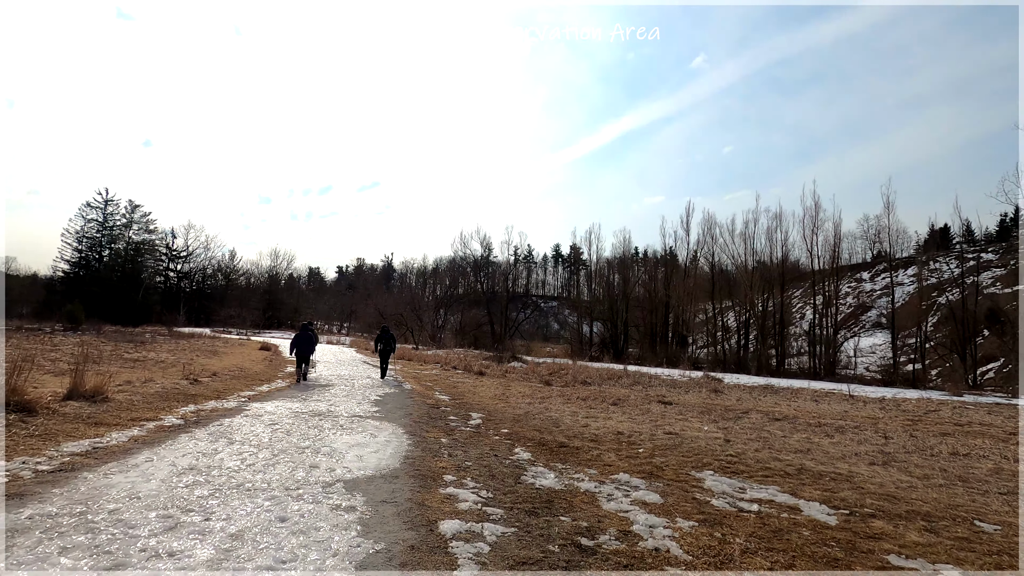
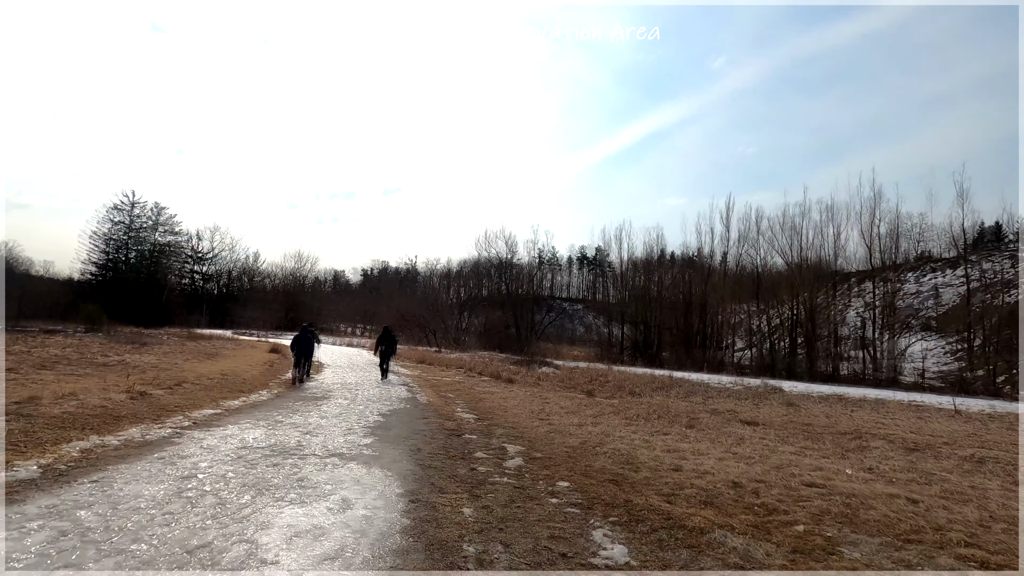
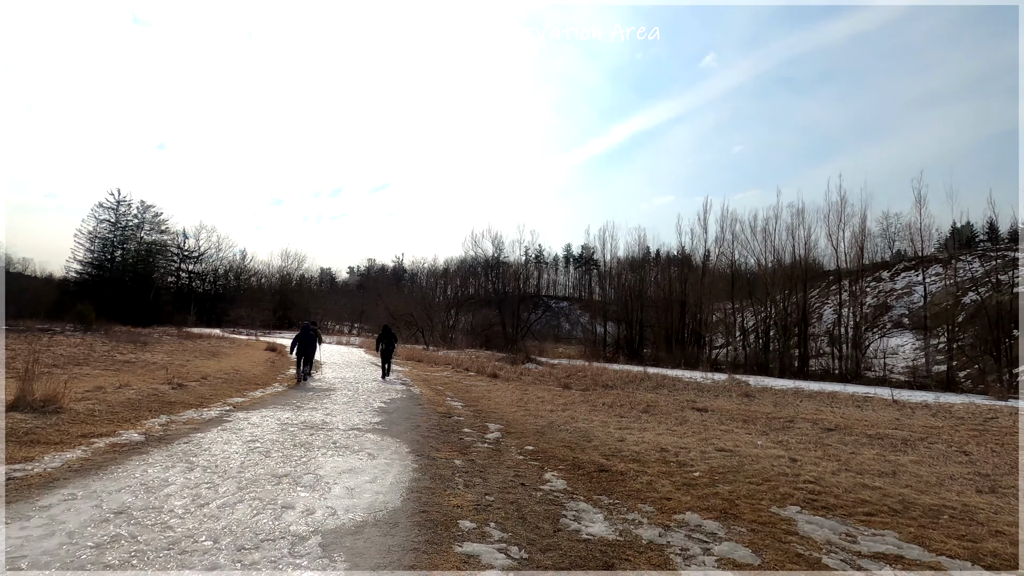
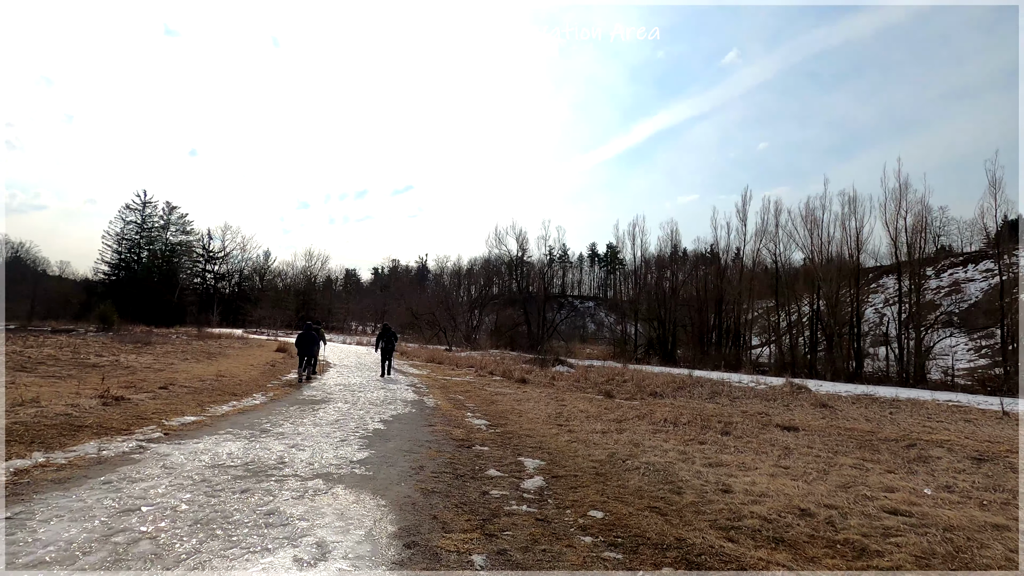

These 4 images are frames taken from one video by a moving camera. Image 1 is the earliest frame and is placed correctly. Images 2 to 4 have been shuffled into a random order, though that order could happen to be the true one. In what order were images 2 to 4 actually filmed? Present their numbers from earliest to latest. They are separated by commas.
3, 2, 4
